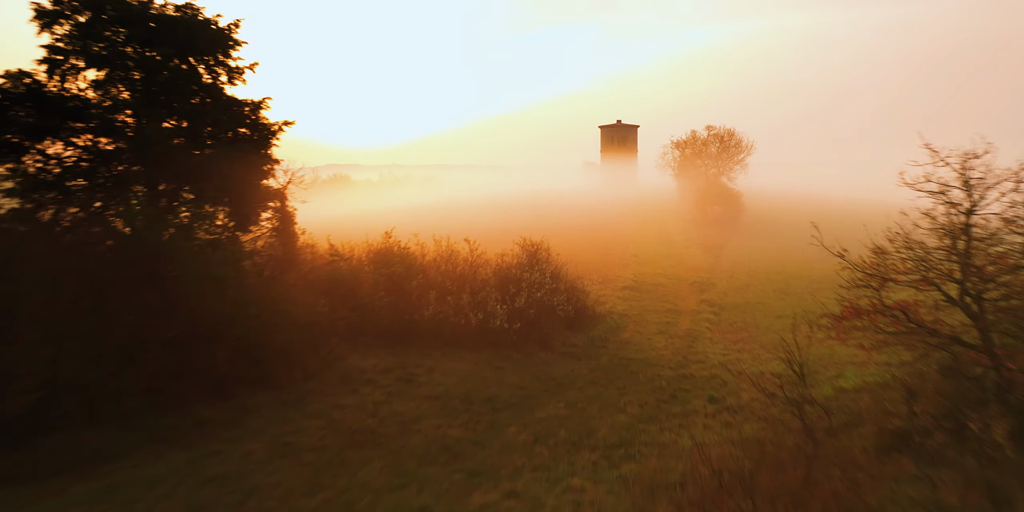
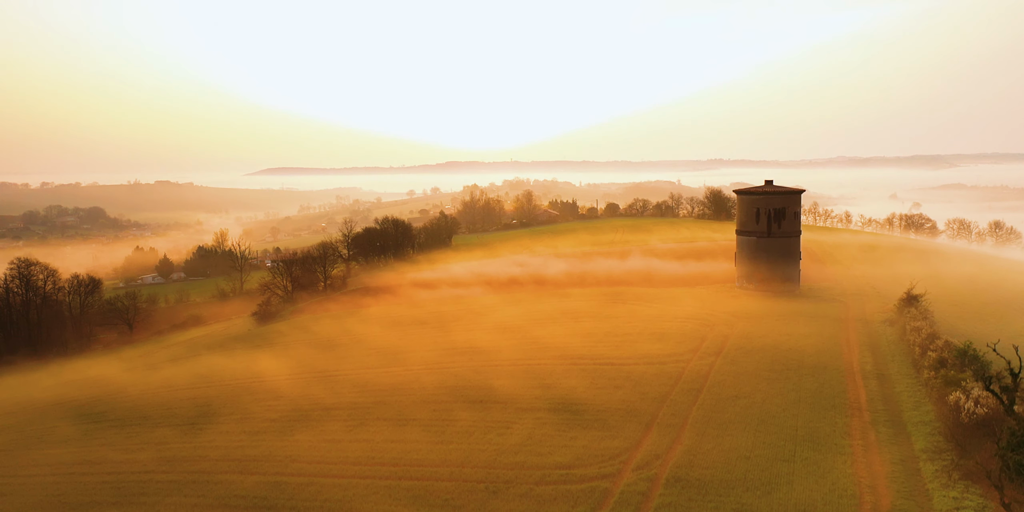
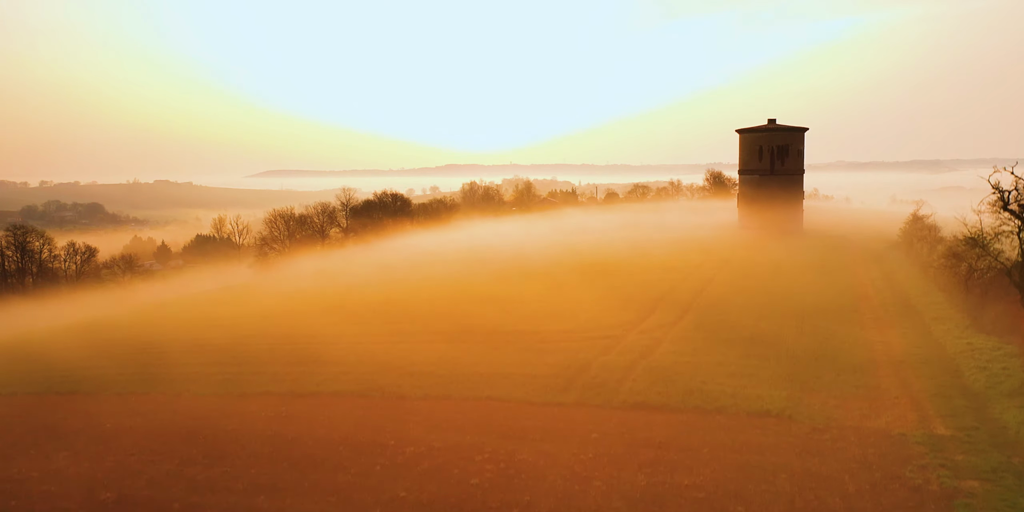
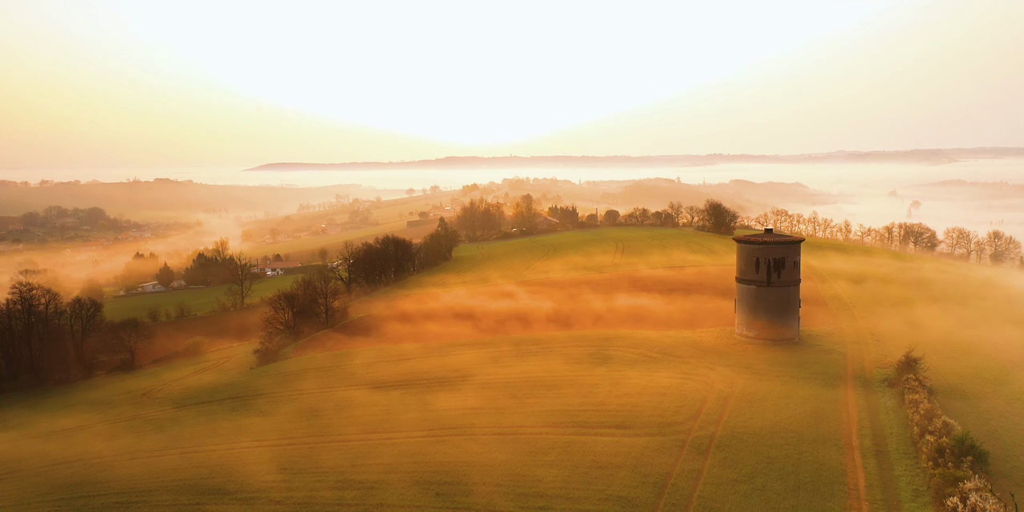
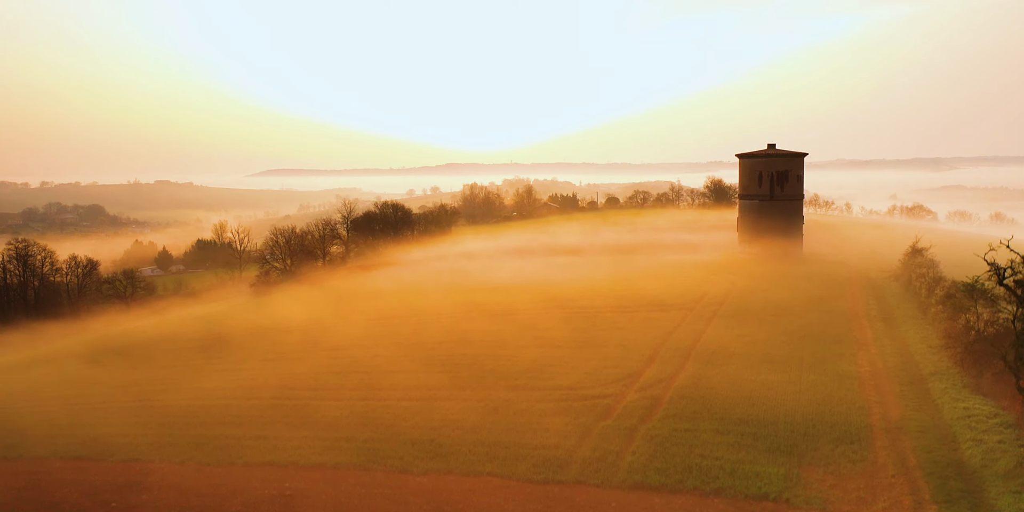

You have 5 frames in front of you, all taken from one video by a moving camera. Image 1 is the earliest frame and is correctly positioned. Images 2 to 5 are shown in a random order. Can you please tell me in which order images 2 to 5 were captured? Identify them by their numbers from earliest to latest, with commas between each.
3, 5, 2, 4
